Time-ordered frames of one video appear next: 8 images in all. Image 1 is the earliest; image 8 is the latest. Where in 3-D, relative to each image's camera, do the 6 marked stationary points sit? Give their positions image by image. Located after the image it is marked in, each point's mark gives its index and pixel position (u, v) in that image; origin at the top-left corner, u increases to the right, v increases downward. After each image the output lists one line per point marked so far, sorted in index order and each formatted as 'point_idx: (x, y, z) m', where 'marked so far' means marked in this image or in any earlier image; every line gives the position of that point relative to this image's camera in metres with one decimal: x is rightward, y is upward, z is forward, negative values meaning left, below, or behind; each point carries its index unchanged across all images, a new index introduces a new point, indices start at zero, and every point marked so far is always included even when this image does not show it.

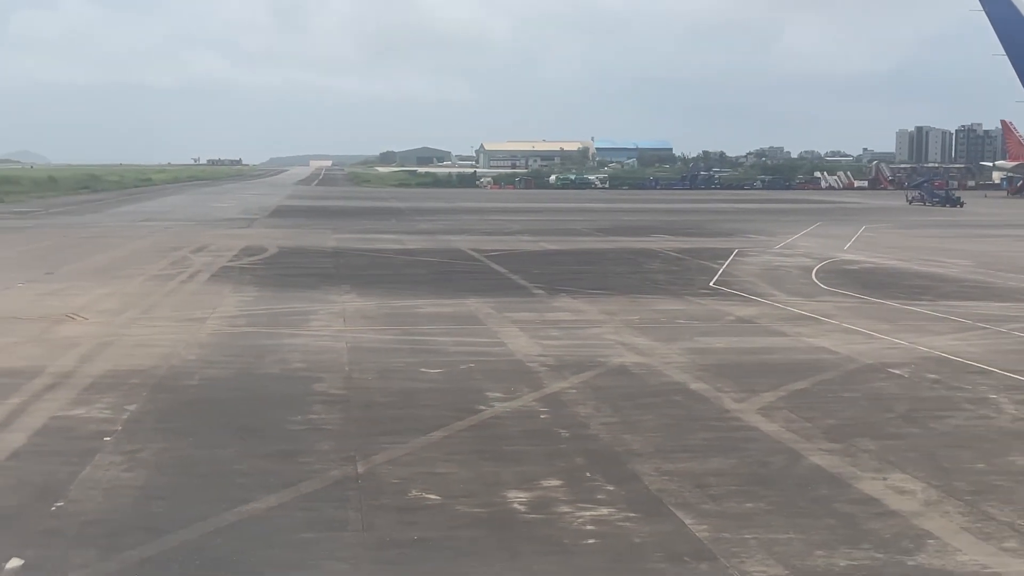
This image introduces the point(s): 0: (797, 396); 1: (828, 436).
0: (+3.4, -1.3, +14.7) m
1: (+3.1, -1.5, +12.1) m
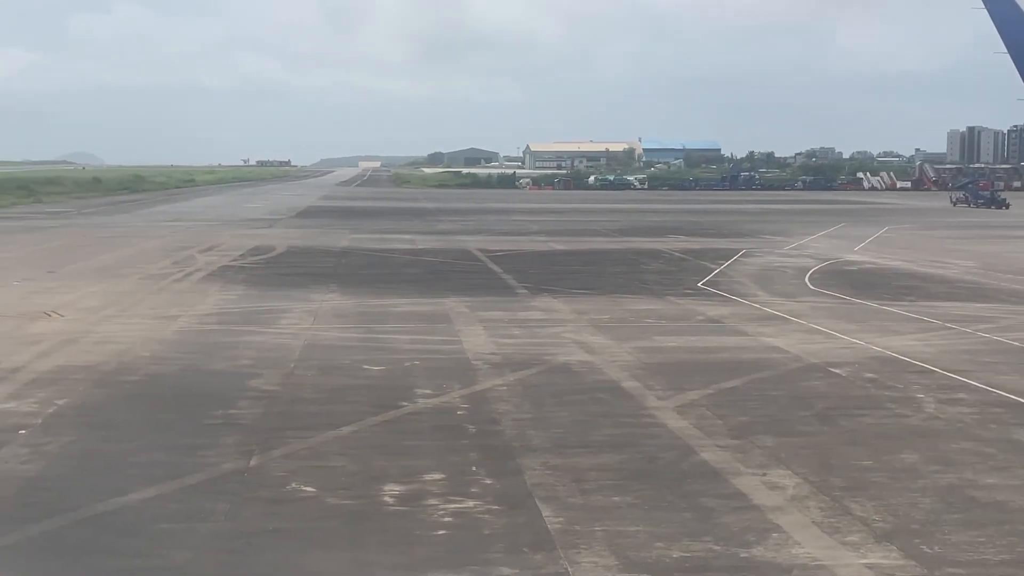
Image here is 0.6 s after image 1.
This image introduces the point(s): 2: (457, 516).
0: (+2.5, -1.3, +14.8) m
1: (+2.2, -1.5, +12.2) m
2: (-0.4, -1.7, +8.9) m
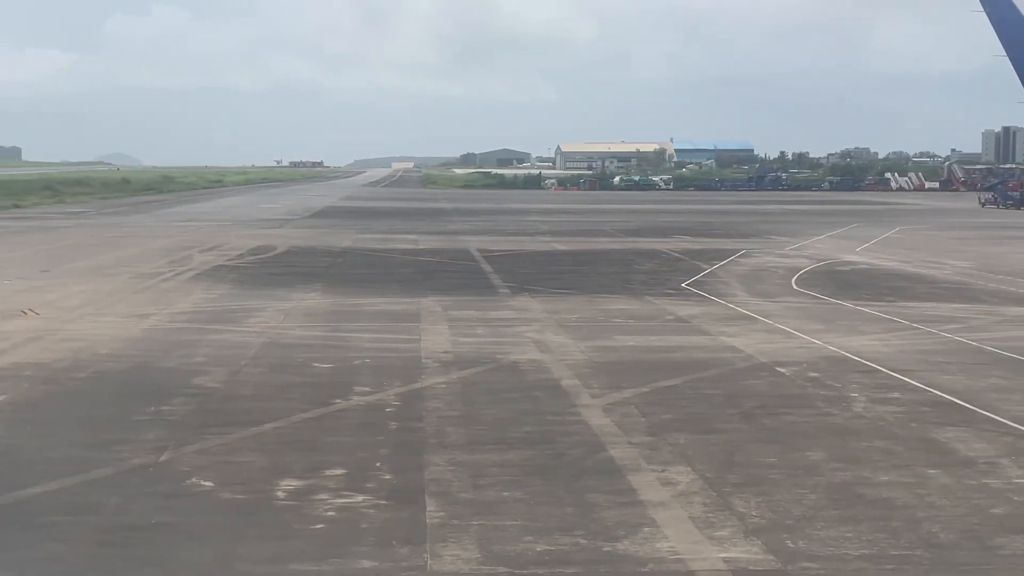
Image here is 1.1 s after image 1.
0: (+1.7, -1.3, +14.9) m
1: (+1.4, -1.4, +12.3) m
2: (-1.3, -1.6, +9.0) m
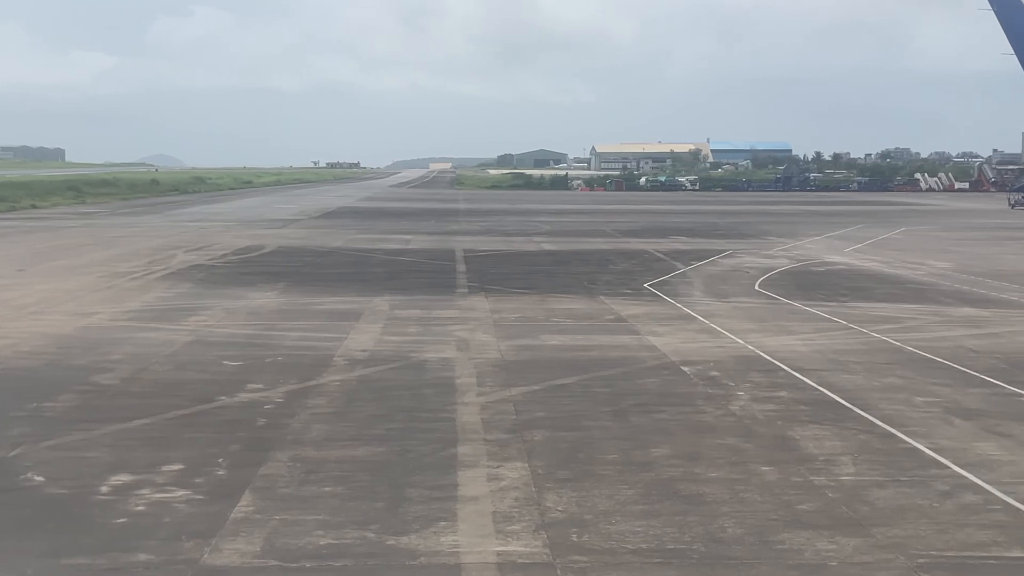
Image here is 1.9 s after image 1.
0: (+0.4, -1.3, +14.9) m
1: (0.0, -1.4, +12.3) m
2: (-2.7, -1.6, +9.1) m
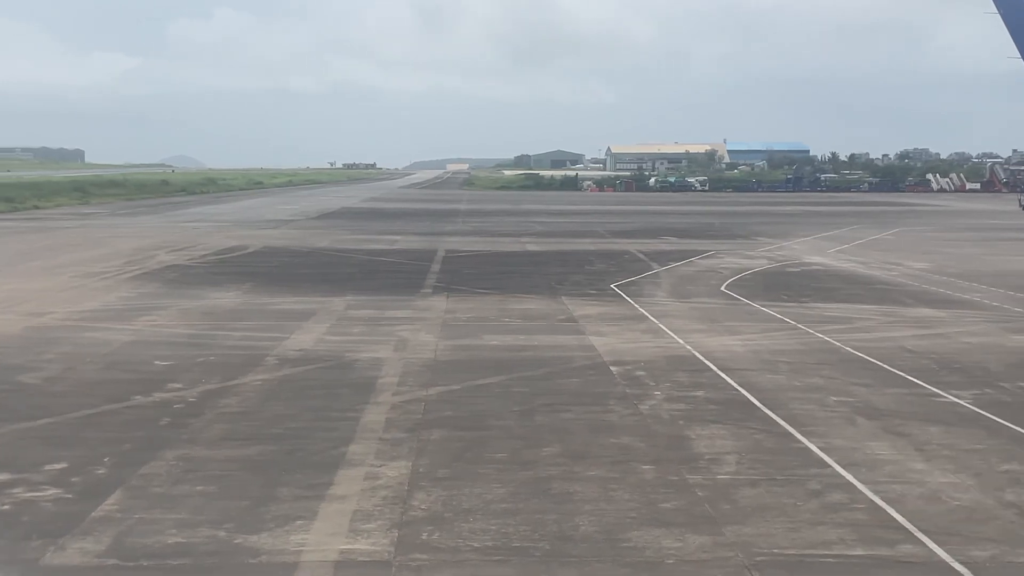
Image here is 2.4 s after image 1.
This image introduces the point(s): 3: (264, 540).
0: (-0.7, -1.3, +15.0) m
1: (-1.0, -1.4, +12.3) m
2: (-3.7, -1.6, +9.1) m
3: (-1.6, -1.7, +8.0) m
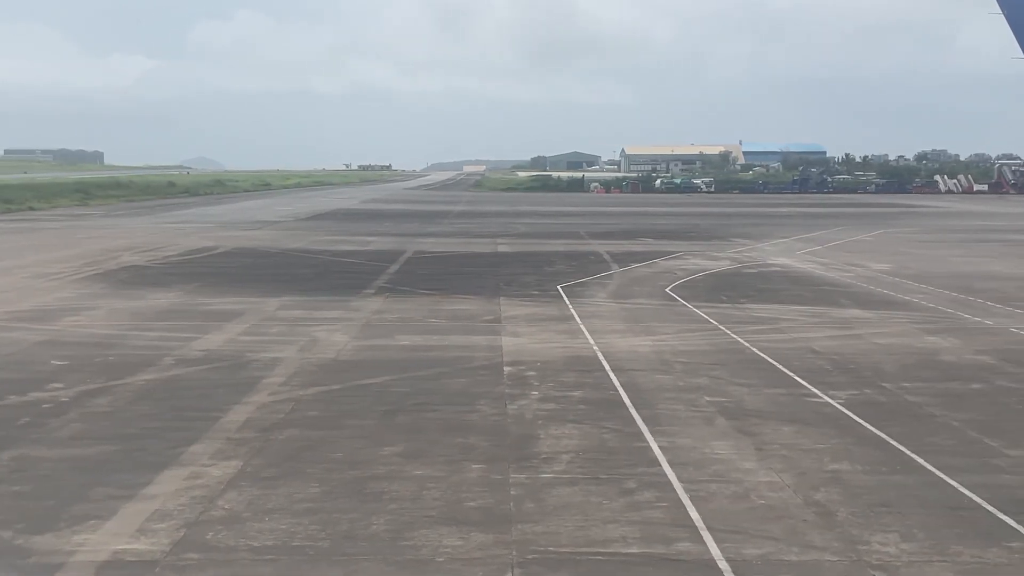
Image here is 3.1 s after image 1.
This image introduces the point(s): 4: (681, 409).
0: (-2.2, -1.3, +14.9) m
1: (-2.5, -1.4, +12.3) m
2: (-5.1, -1.6, +9.1) m
3: (-3.1, -1.7, +8.0) m
4: (+1.9, -1.4, +13.6) m
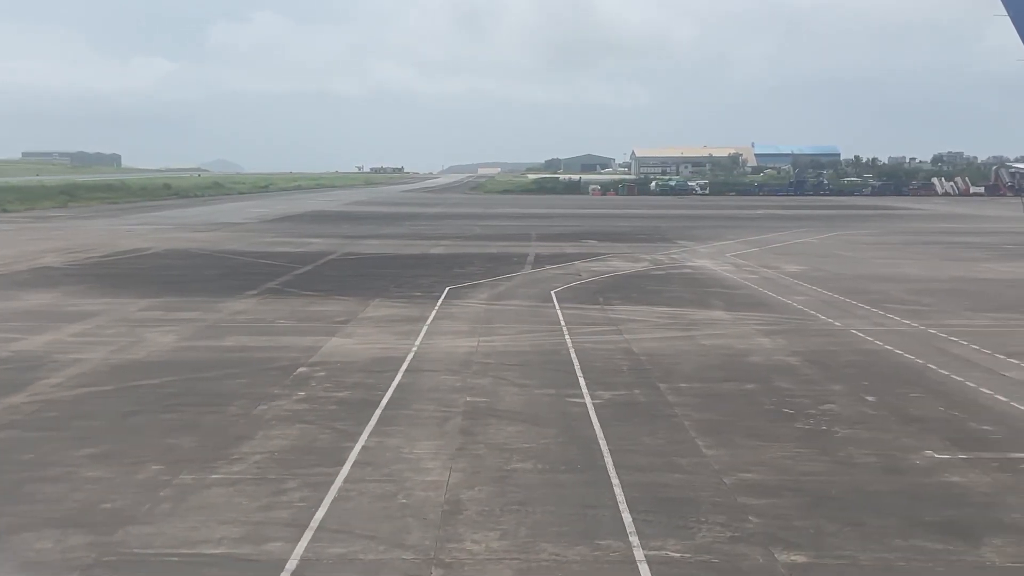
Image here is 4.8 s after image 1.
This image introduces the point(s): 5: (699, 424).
0: (-5.0, -1.3, +14.8) m
1: (-5.3, -1.4, +12.2) m
2: (-7.8, -1.6, +8.9) m
3: (-5.8, -1.7, +7.9) m
4: (-0.9, -1.4, +13.6) m
5: (+2.0, -1.4, +12.8) m
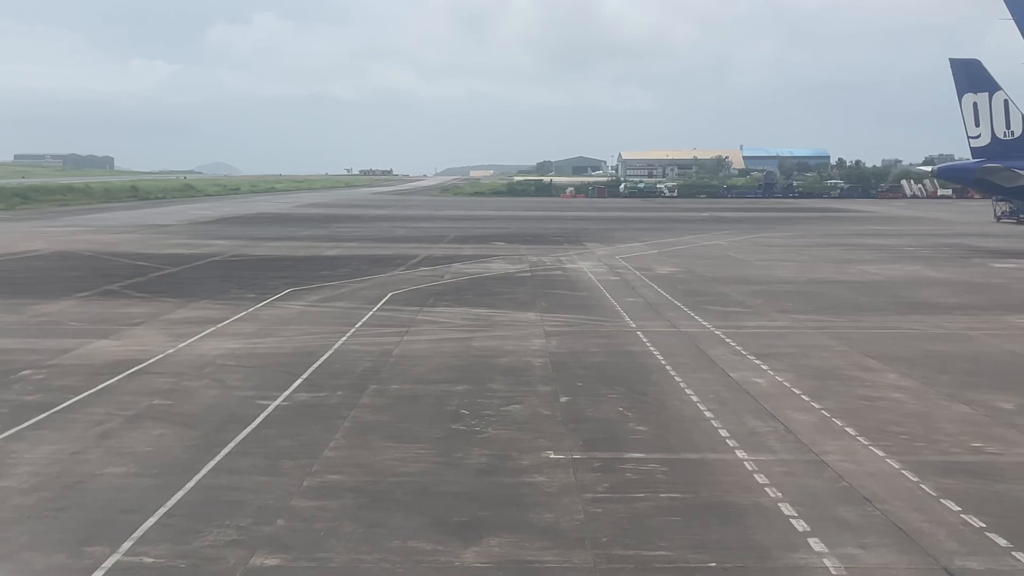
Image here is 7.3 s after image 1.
0: (-8.7, -1.3, +14.5) m
1: (-8.9, -1.4, +11.8) m
2: (-11.2, -1.6, +8.4) m
3: (-9.1, -1.7, +7.5) m
4: (-4.6, -1.4, +13.5) m
5: (-1.6, -1.4, +12.8) m
